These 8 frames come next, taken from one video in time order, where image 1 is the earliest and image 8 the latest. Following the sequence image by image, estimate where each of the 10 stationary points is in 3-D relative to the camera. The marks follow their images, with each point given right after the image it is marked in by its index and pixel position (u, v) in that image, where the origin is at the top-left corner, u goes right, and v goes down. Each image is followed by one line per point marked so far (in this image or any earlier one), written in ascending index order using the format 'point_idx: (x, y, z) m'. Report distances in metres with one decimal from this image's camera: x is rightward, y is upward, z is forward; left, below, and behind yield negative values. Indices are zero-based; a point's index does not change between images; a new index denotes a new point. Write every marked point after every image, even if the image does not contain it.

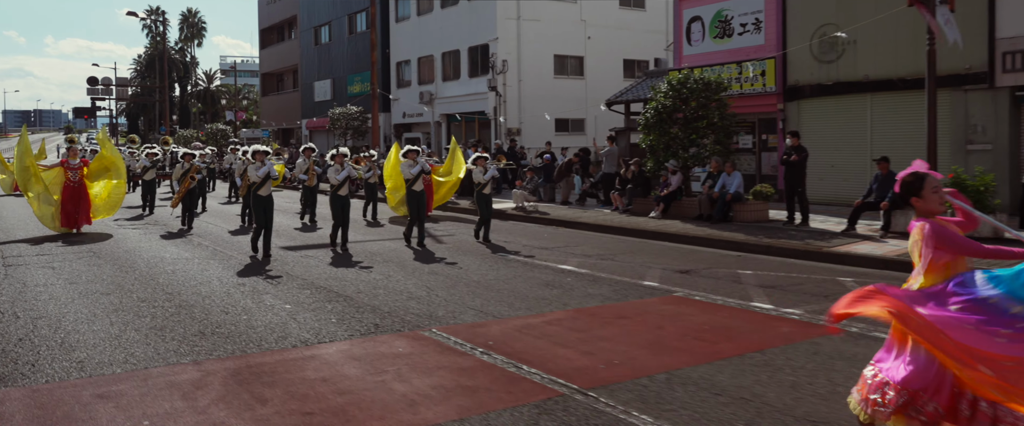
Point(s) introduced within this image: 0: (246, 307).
0: (-2.8, -1.0, +8.2) m
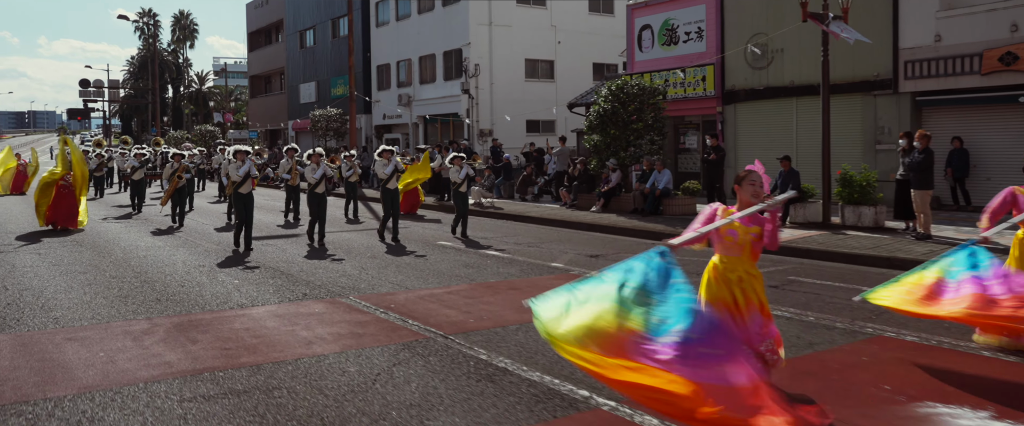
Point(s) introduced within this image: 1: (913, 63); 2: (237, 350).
0: (-4.0, -0.9, +9.7) m
1: (+9.1, +3.4, +17.0) m
2: (-2.3, -1.1, +6.3) m
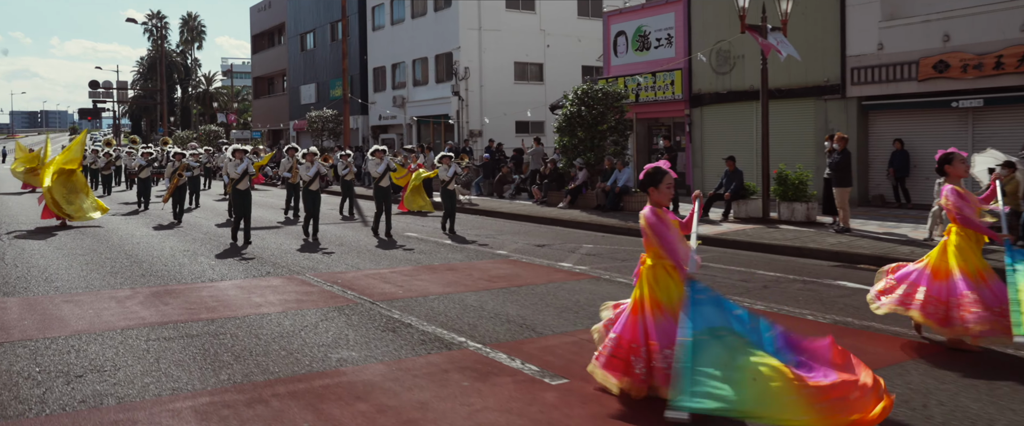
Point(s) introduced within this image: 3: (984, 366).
0: (-4.9, -0.7, +11.2) m
1: (+8.4, +3.5, +18.3) m
2: (-3.2, -1.0, +7.8) m
3: (+3.5, -1.1, +5.7) m
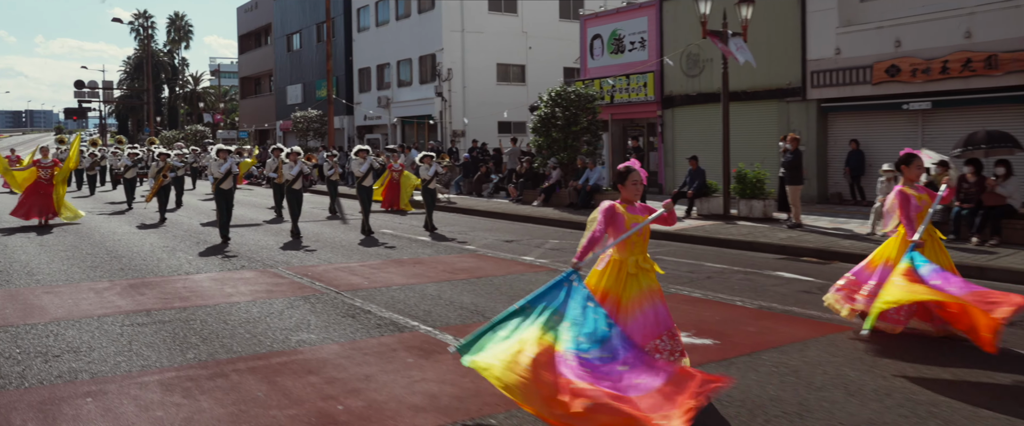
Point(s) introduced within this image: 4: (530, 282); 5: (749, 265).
0: (-5.4, -0.7, +11.7) m
1: (+7.7, +3.5, +19.0) m
2: (-3.7, -0.9, +8.3) m
3: (+3.0, -1.1, +6.3) m
4: (+0.2, -0.9, +9.6) m
5: (+3.4, -0.7, +10.9) m
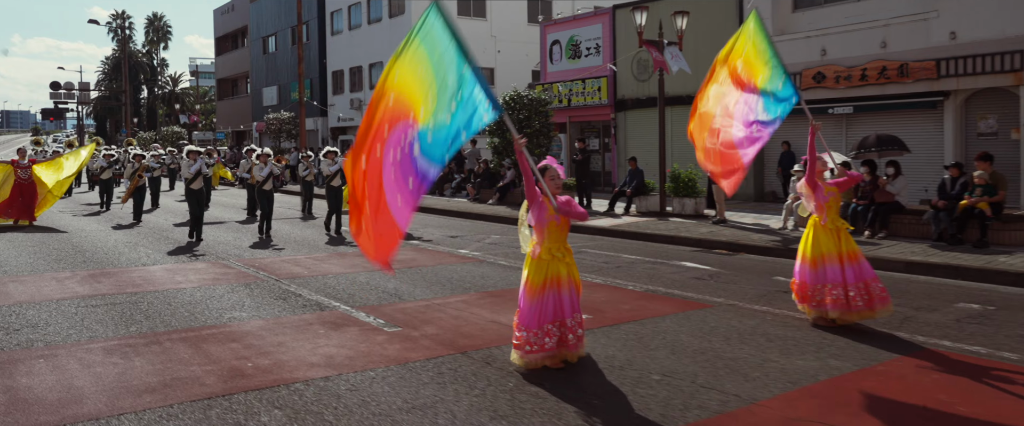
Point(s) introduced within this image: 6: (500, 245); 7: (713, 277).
0: (-6.5, -0.7, +12.7) m
1: (+6.5, +3.6, +20.3) m
2: (-4.7, -0.9, +9.3) m
3: (+2.1, -1.0, +7.5) m
4: (-0.8, -0.8, +10.7) m
5: (+2.4, -0.7, +12.1) m
6: (-0.2, -0.6, +14.3) m
7: (+2.7, -0.8, +10.1) m
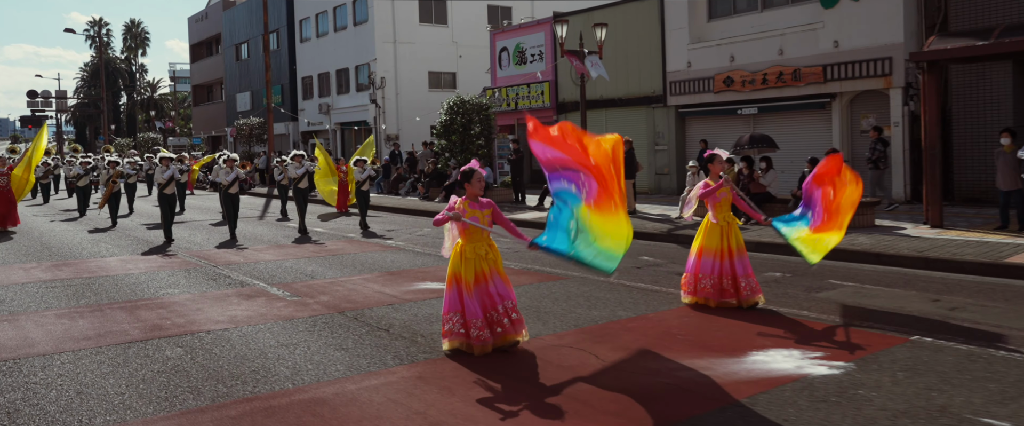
0: (-8.0, -0.7, +14.2) m
1: (+4.7, +3.8, +22.1) m
2: (-6.2, -0.9, +10.9) m
3: (+0.7, -0.9, +9.2) m
4: (-2.3, -0.7, +12.4) m
5: (+0.9, -0.5, +13.8) m
6: (-1.8, -0.5, +16.0) m
7: (+1.2, -0.7, +11.9) m
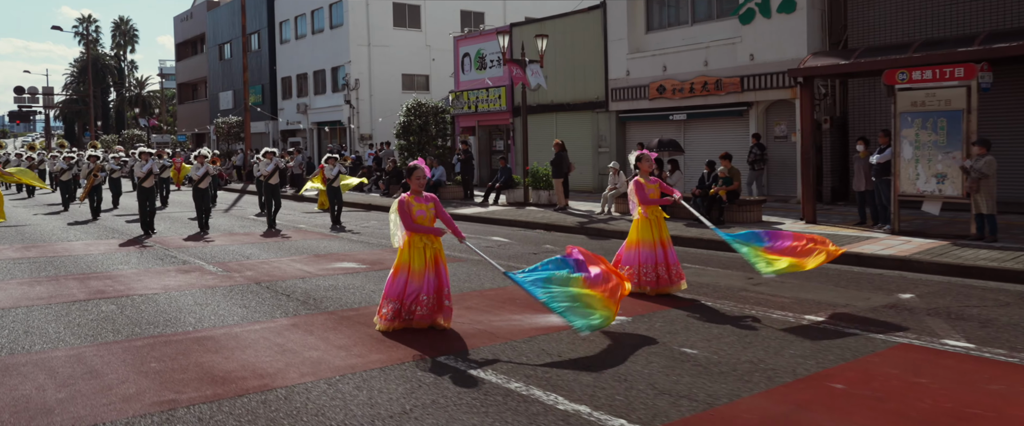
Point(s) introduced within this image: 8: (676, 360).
0: (-9.5, -0.4, +15.8) m
1: (+3.2, +3.8, +23.8) m
2: (-7.6, -0.7, +12.4) m
3: (-0.8, -0.7, +10.8) m
4: (-3.7, -0.6, +14.0) m
5: (-0.6, -0.4, +15.4) m
6: (-3.3, -0.4, +17.6) m
7: (-0.2, -0.6, +13.5) m
8: (+1.2, -1.1, +5.6) m
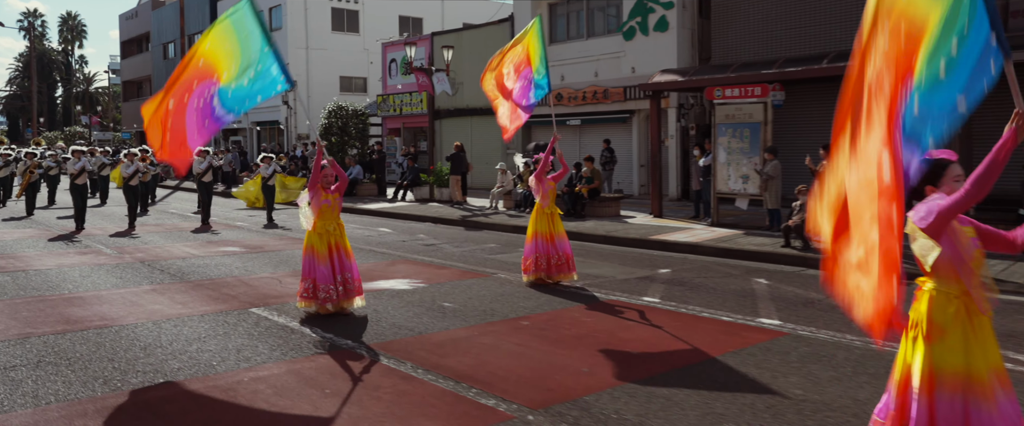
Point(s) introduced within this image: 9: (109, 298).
0: (-12.0, -0.2, +17.0) m
1: (+0.3, +3.9, +25.7) m
2: (-9.9, -0.5, +13.8) m
3: (-3.0, -0.6, +12.6) m
4: (-6.2, -0.4, +15.6) m
5: (-3.1, -0.3, +17.2) m
6: (-5.9, -0.2, +19.2) m
7: (-2.7, -0.4, +15.3) m
8: (-0.8, -1.0, +7.5) m
9: (-4.4, -0.9, +8.2) m
